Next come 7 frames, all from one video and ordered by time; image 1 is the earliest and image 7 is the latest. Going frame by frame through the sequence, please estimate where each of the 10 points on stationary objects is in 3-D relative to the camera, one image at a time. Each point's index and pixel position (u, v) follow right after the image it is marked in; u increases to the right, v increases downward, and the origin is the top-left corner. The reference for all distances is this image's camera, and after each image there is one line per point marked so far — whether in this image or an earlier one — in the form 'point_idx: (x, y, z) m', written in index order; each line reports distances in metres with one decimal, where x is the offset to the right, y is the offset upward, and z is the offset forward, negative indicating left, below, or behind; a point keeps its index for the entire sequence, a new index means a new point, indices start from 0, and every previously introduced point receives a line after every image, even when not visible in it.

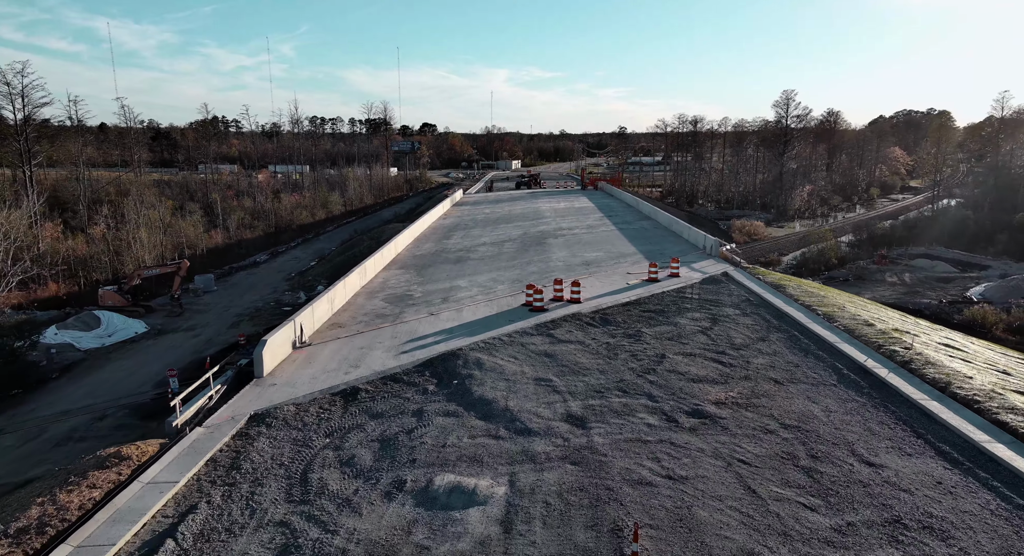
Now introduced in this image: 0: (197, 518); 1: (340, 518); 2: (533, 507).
0: (-3.5, -2.7, +7.1) m
1: (-2.0, -2.7, +7.1) m
2: (+0.2, -2.6, +7.2) m
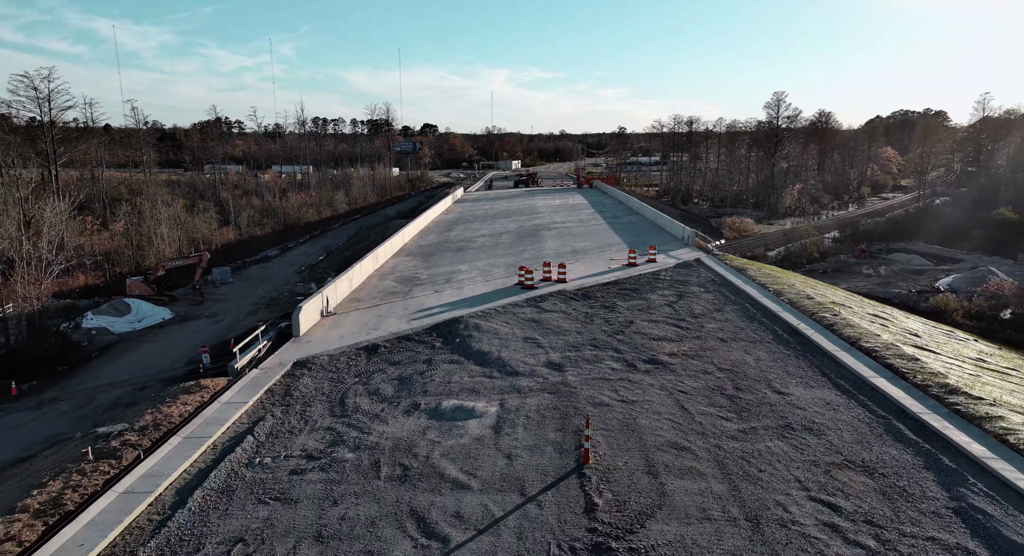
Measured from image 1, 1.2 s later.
0: (-3.7, -2.2, +9.5) m
1: (-2.1, -2.2, +9.5) m
2: (+0.1, -2.1, +9.6) m
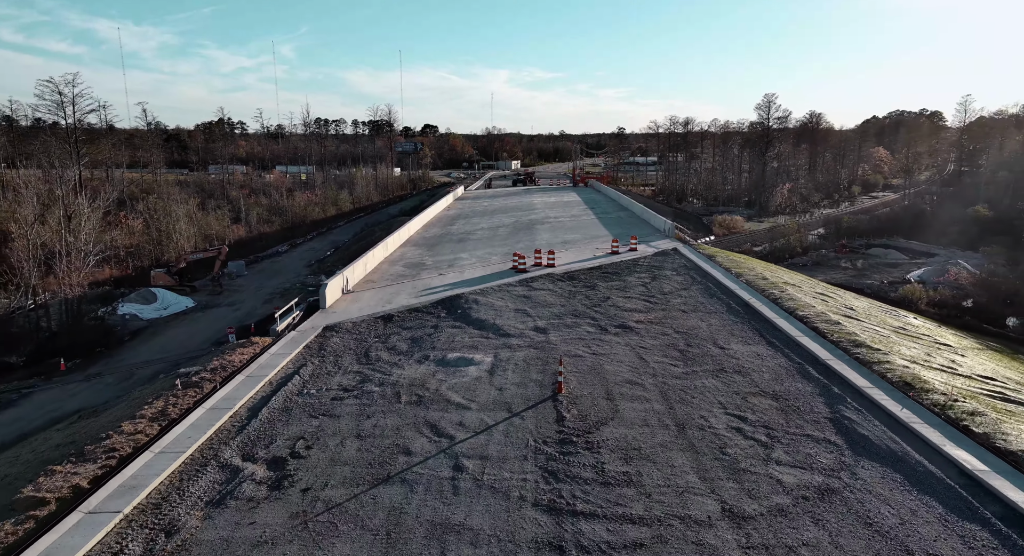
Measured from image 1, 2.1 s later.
0: (-3.9, -1.7, +12.0) m
1: (-2.3, -1.7, +12.0) m
2: (-0.1, -1.7, +12.1) m
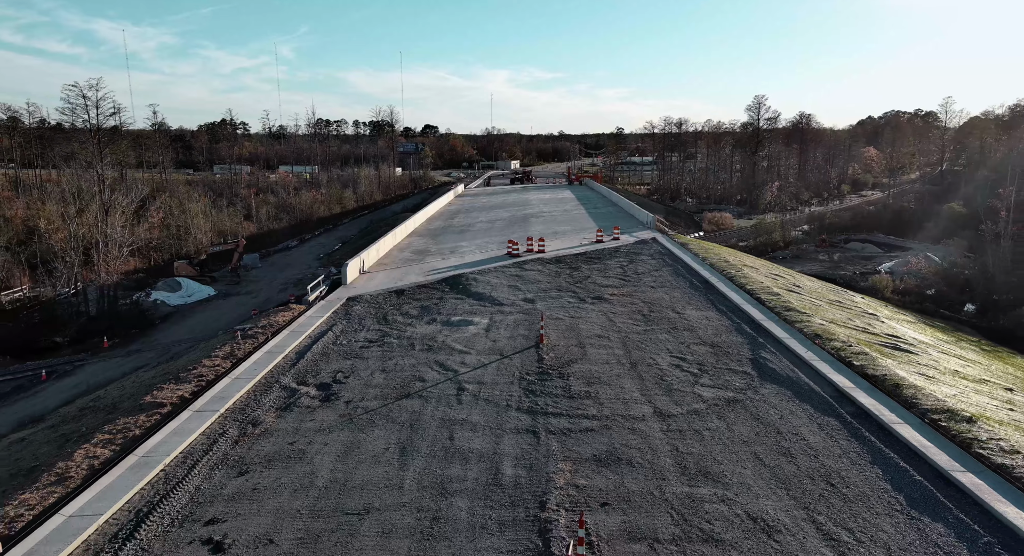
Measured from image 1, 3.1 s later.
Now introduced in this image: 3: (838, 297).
0: (-4.1, -1.1, +14.7) m
1: (-2.5, -1.1, +14.8) m
2: (-0.3, -1.1, +14.9) m
3: (+10.3, -0.5, +19.9) m
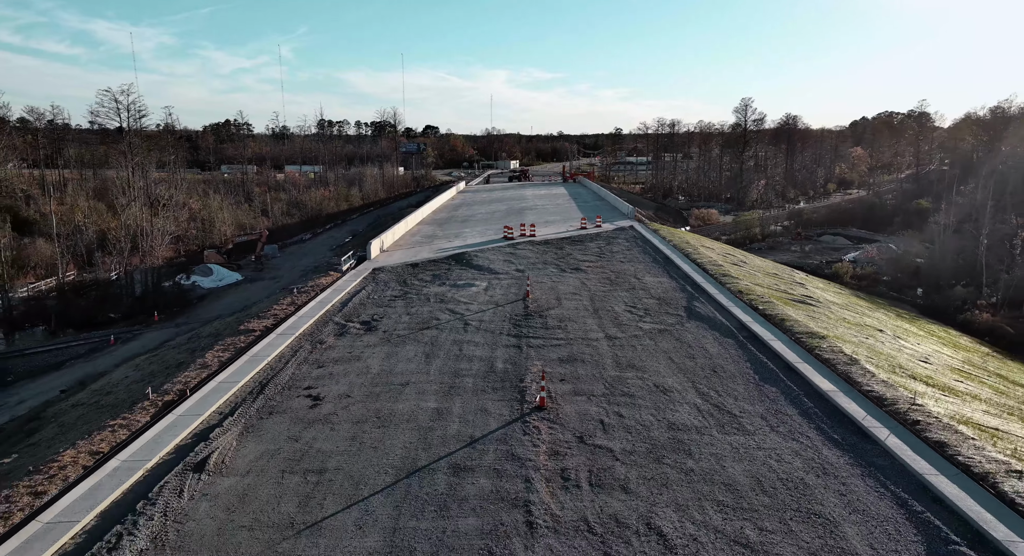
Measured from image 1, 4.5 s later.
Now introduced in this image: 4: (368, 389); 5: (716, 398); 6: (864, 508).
0: (-4.3, -0.3, +18.8) m
1: (-2.7, -0.3, +18.8) m
2: (-0.5, -0.2, +18.9) m
3: (+10.1, +0.3, +24.0) m
4: (-2.6, -2.0, +11.4) m
5: (+3.5, -2.1, +10.8) m
6: (+4.2, -2.8, +7.6) m
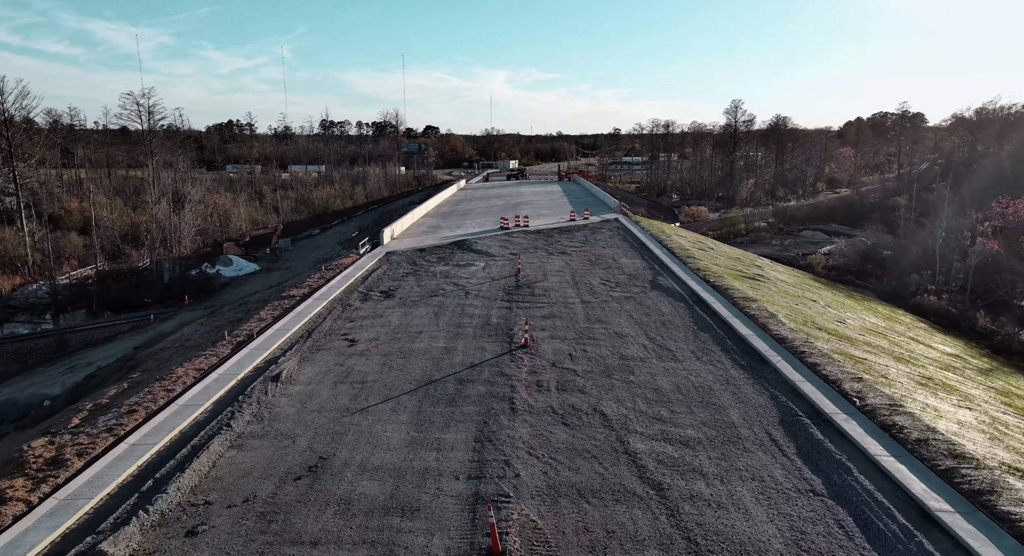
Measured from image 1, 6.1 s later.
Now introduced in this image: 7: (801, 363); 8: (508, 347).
0: (-4.5, +0.4, +22.1) m
1: (-2.9, +0.4, +22.1) m
2: (-0.7, +0.4, +22.2) m
3: (+9.9, +1.0, +27.2) m
4: (-2.8, -1.3, +14.6) m
5: (+3.3, -1.4, +14.1) m
6: (+4.0, -2.1, +10.8) m
7: (+5.6, -1.7, +12.2) m
8: (-0.1, -1.5, +13.5) m
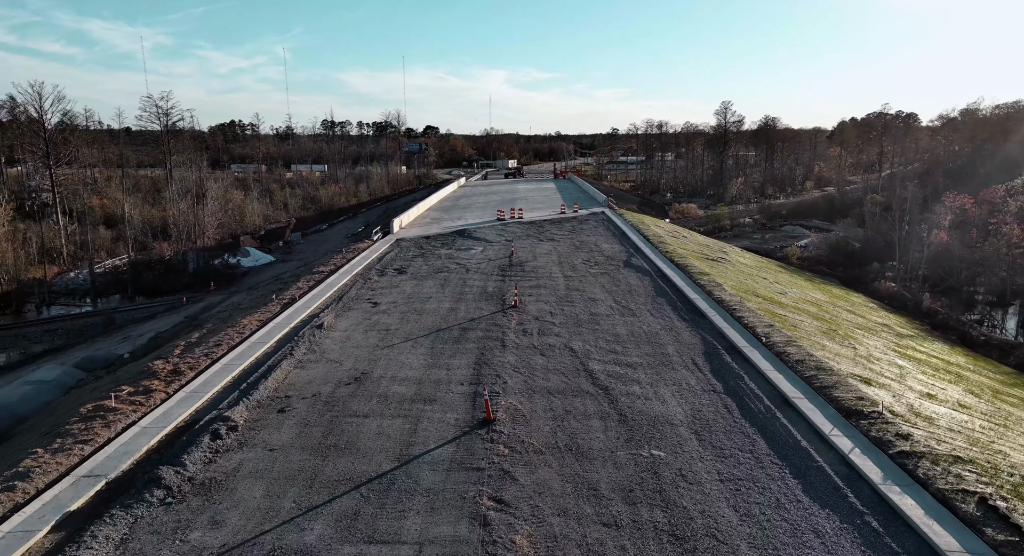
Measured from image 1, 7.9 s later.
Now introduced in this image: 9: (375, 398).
0: (-4.7, +1.1, +25.4) m
1: (-3.1, +1.1, +25.5) m
2: (-0.9, +1.1, +25.5) m
3: (+9.7, +1.7, +30.6) m
4: (-3.0, -0.6, +18.0) m
5: (+3.1, -0.7, +17.4) m
6: (+3.8, -1.4, +14.2) m
7: (+5.4, -1.0, +15.6) m
8: (-0.3, -0.8, +16.9) m
9: (-2.5, -2.2, +11.3) m
